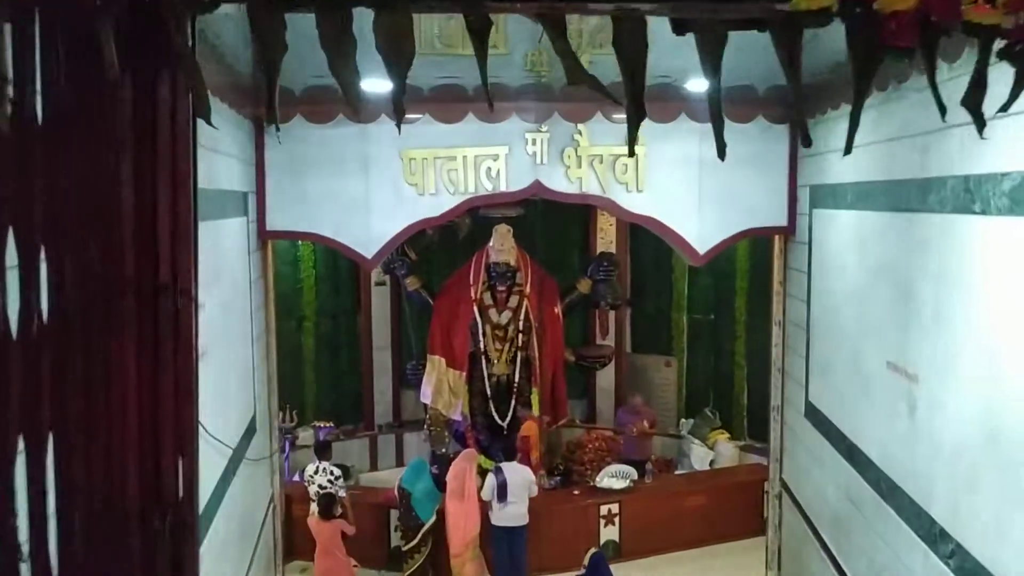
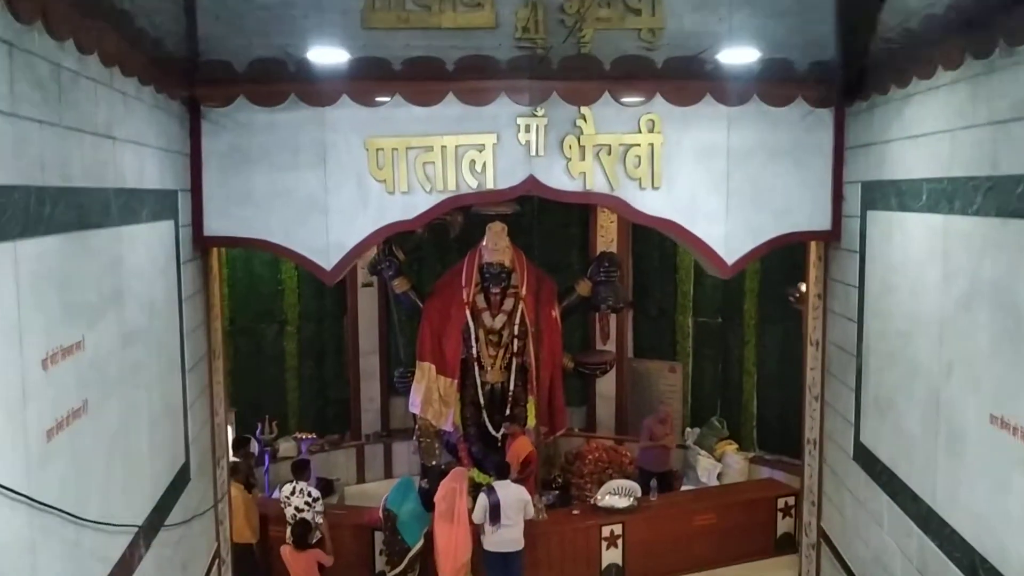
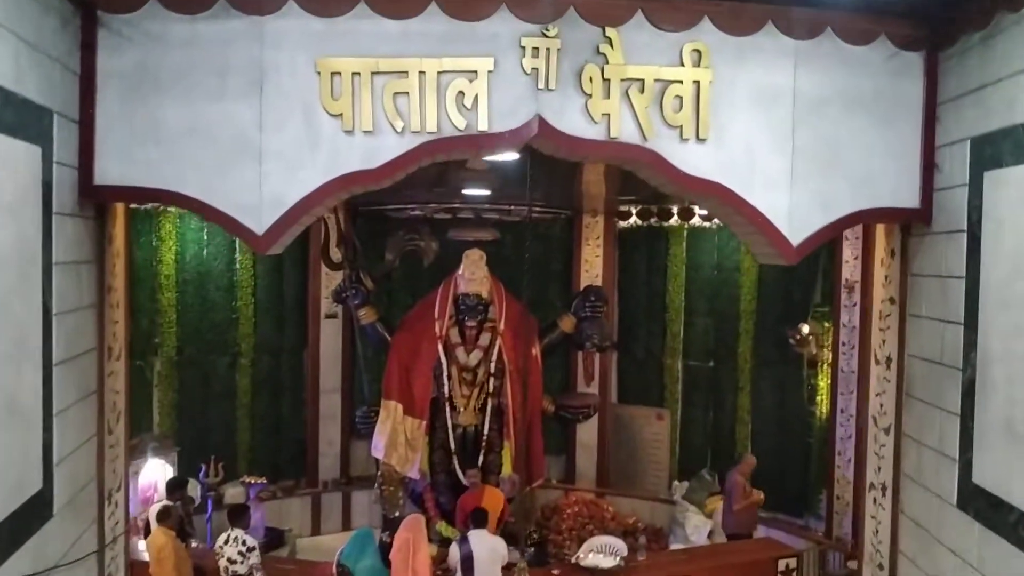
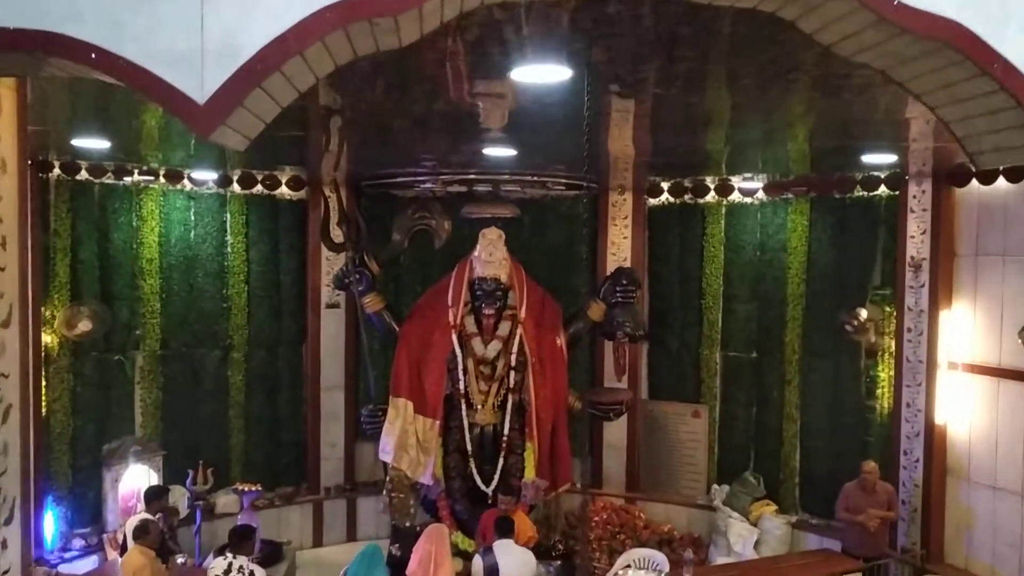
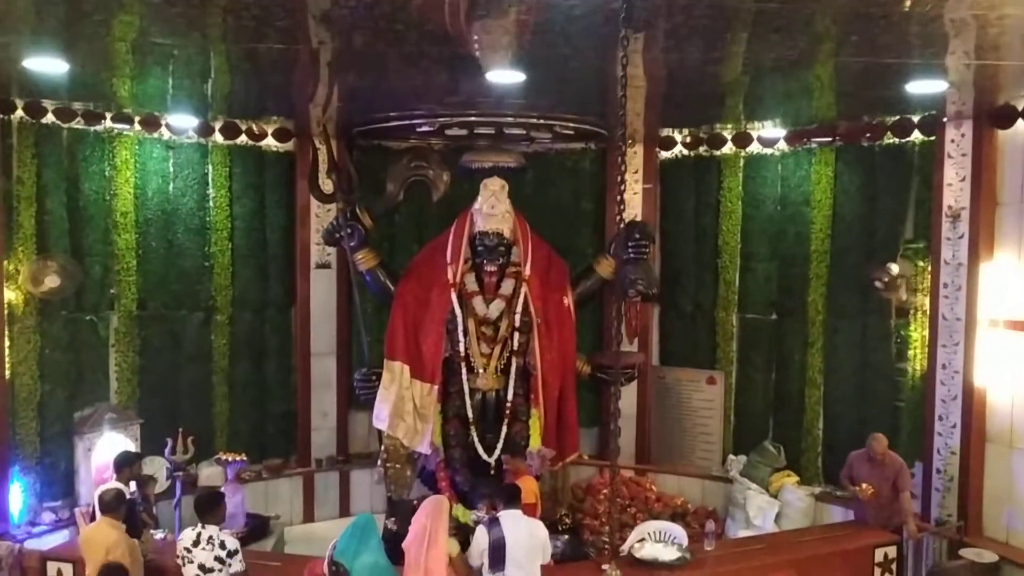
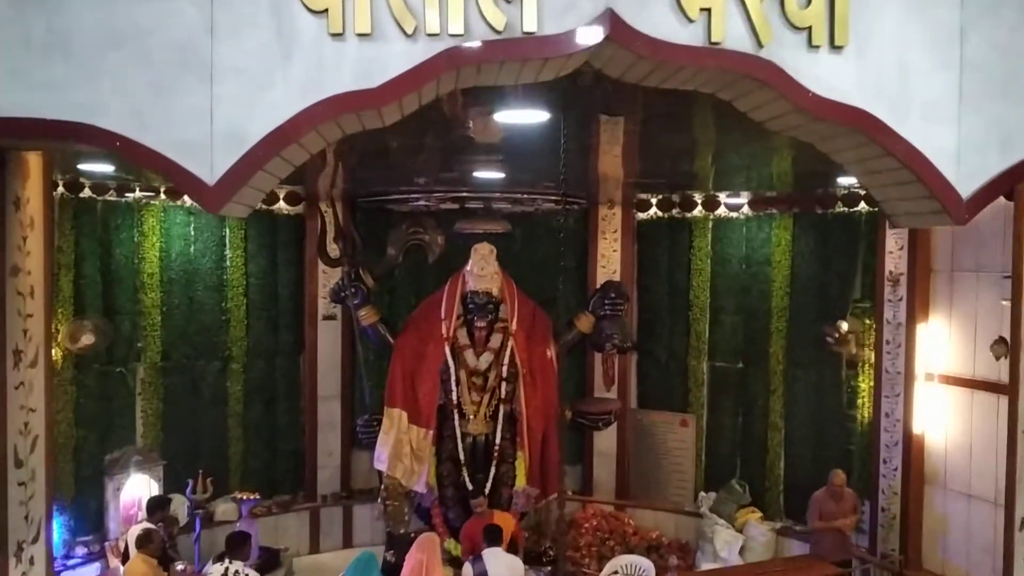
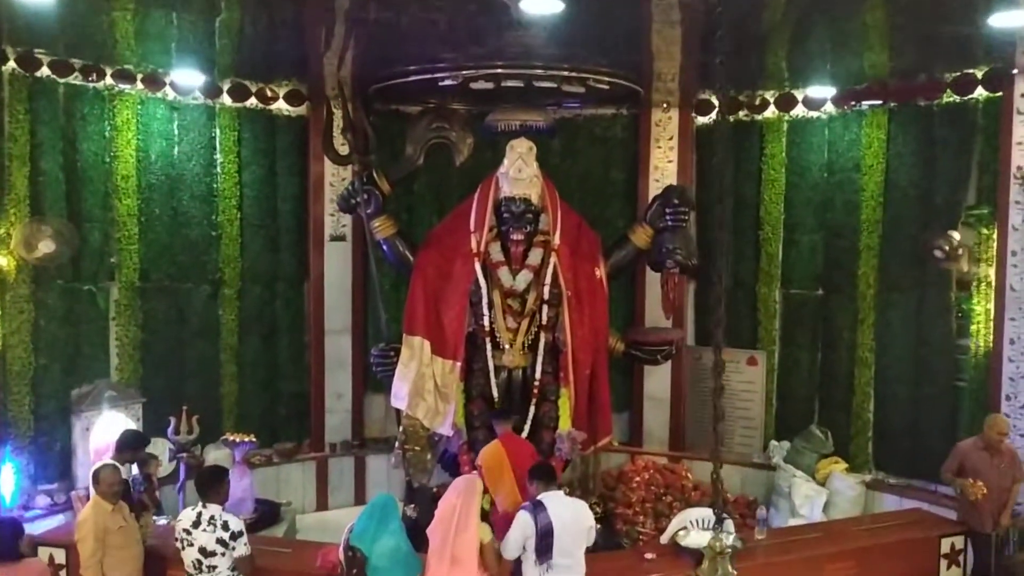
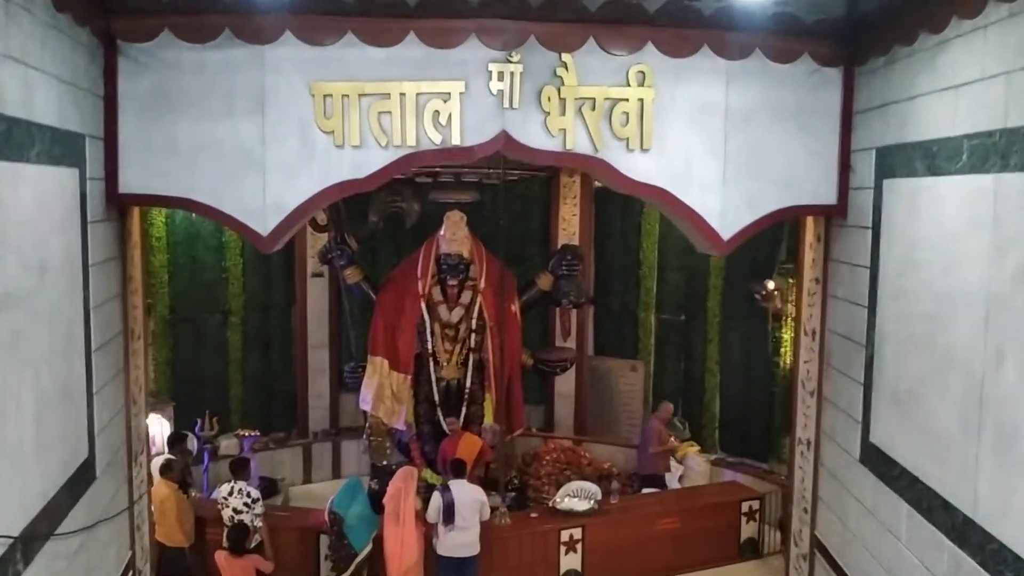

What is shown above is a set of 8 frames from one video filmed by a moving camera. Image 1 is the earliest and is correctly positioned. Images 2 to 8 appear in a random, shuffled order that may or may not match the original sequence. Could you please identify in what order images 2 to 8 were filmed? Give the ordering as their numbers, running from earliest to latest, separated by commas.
2, 8, 3, 6, 4, 5, 7
